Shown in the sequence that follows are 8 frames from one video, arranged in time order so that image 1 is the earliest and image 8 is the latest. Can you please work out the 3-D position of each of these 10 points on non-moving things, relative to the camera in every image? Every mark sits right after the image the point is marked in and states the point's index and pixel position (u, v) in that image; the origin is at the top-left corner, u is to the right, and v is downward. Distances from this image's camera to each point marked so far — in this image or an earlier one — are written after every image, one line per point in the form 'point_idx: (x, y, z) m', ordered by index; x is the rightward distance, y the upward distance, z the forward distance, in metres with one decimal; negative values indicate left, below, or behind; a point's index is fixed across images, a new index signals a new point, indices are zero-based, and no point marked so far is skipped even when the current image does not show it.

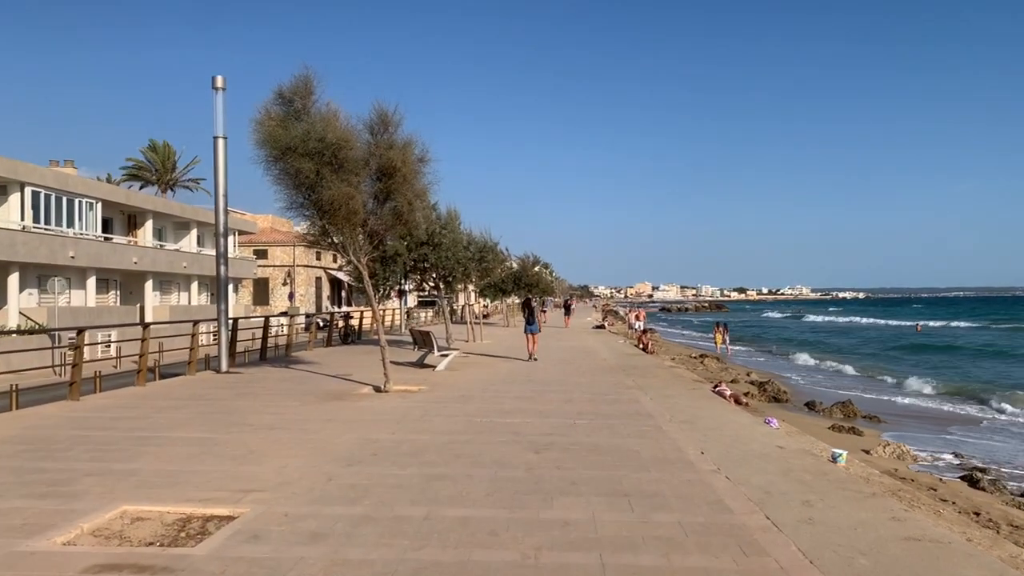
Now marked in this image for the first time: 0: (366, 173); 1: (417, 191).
0: (-2.3, +1.9, +12.8) m
1: (-1.6, +1.6, +13.5) m
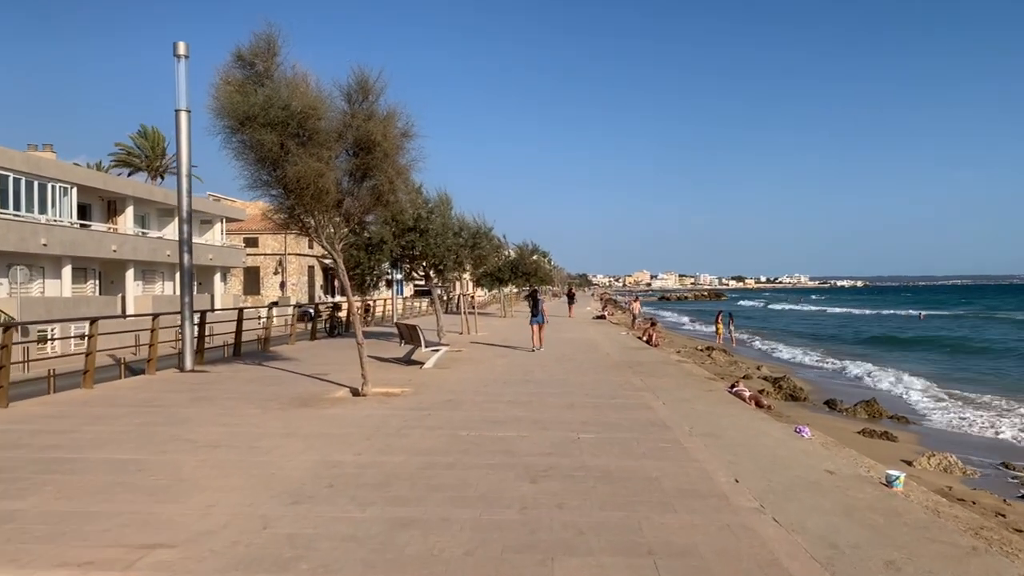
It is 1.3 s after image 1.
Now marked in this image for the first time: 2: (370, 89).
0: (-2.4, +2.0, +11.2) m
1: (-1.6, +1.8, +11.9) m
2: (-2.0, +2.8, +11.4) m
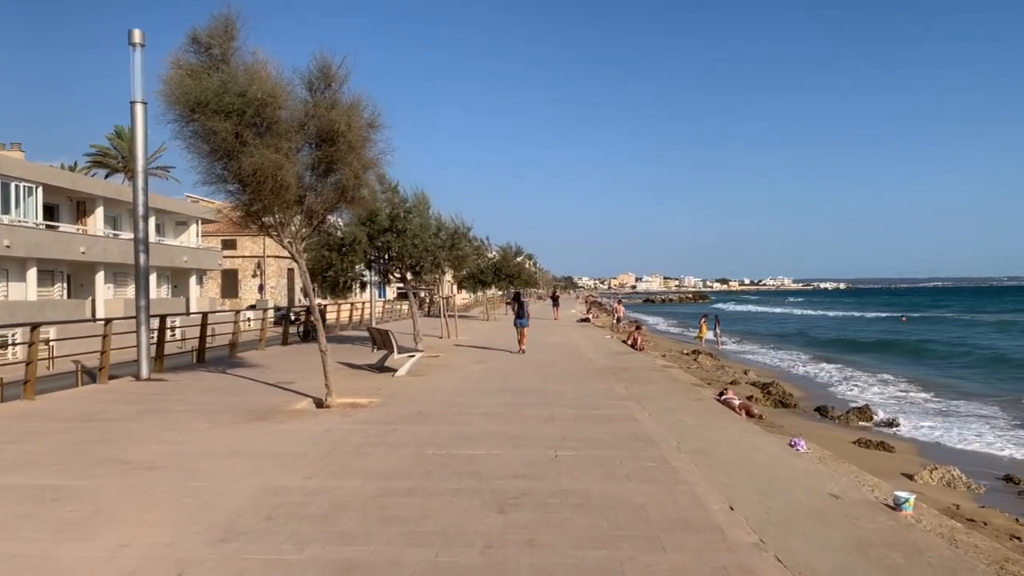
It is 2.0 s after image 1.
0: (-2.7, +2.0, +10.4) m
1: (-2.0, +1.8, +11.1) m
2: (-2.4, +2.8, +10.6) m
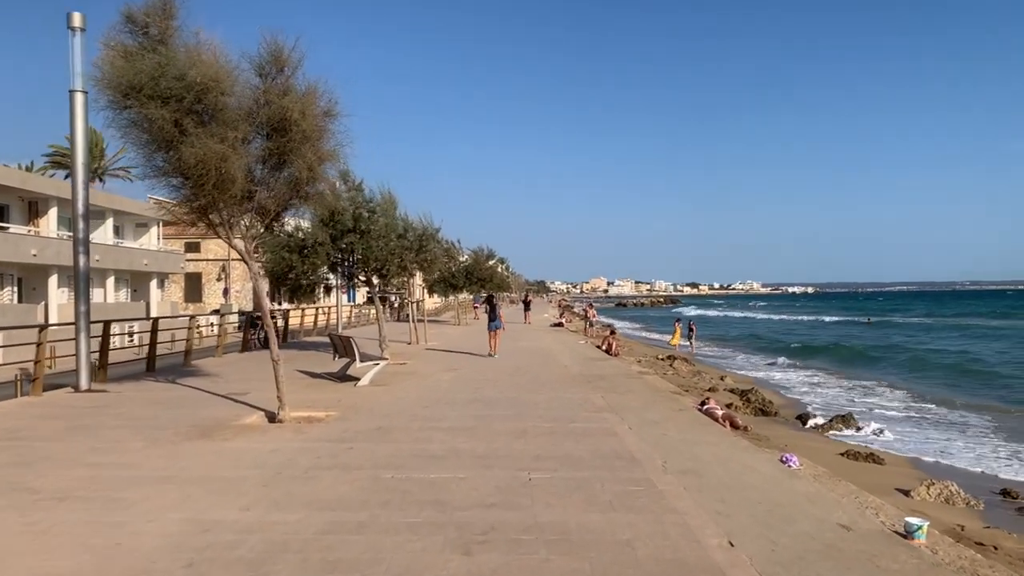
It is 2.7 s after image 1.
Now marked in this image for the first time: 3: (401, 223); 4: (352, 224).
0: (-3.1, +1.9, +9.5) m
1: (-2.4, +1.7, +10.2) m
2: (-2.8, +2.8, +9.7) m
3: (-2.7, +1.6, +19.8) m
4: (-3.6, +1.4, +18.0) m
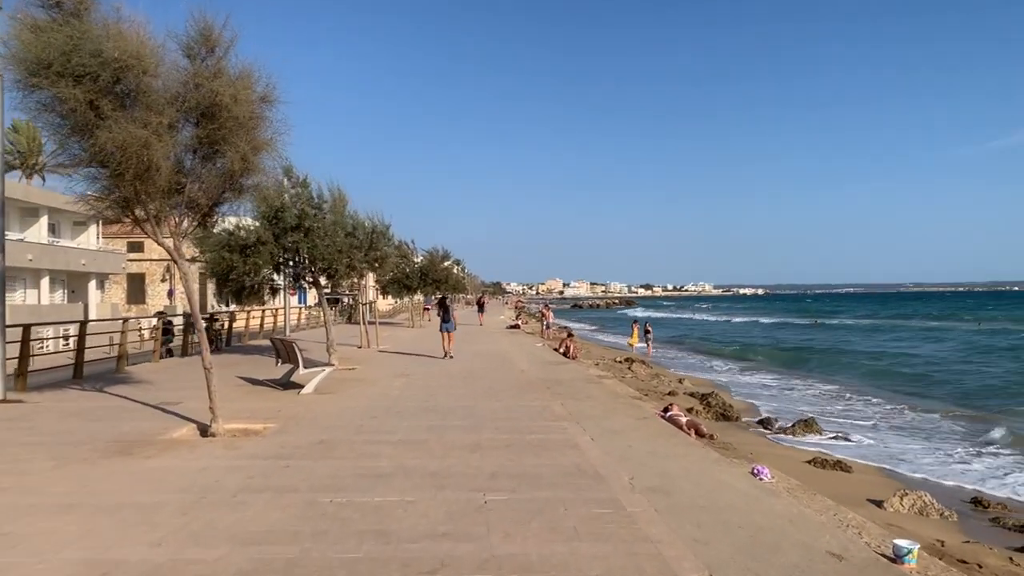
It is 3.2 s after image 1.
0: (-3.6, +1.9, +8.6) m
1: (-2.9, +1.7, +9.4) m
2: (-3.3, +2.7, +8.9) m
3: (-3.8, +1.6, +19.0) m
4: (-4.6, +1.4, +17.1) m
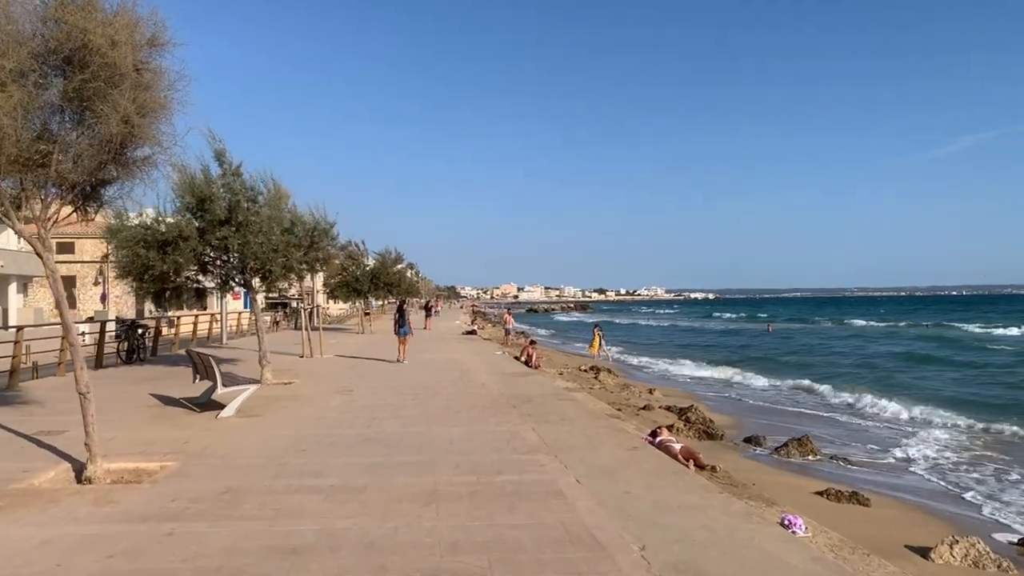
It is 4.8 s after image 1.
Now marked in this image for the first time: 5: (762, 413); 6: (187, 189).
0: (-3.9, +1.9, +6.5) m
1: (-3.3, +1.7, +7.3) m
2: (-3.6, +2.7, +6.8) m
3: (-4.7, +1.5, +16.9) m
4: (-5.3, +1.4, +14.9) m
5: (+5.8, -2.9, +18.5) m
6: (-6.1, +1.8, +14.8) m
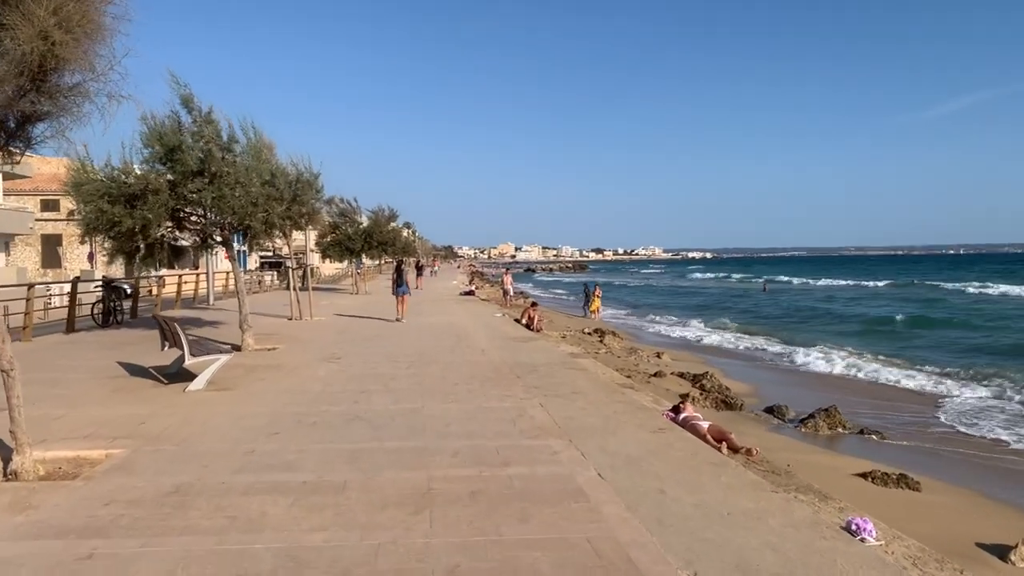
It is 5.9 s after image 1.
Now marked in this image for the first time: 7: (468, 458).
0: (-3.8, +2.2, +5.2) m
1: (-3.2, +2.0, +6.0) m
2: (-3.5, +3.0, +5.4) m
3: (-4.7, +2.3, +15.5) m
4: (-5.3, +2.1, +13.5) m
5: (+5.8, -2.0, +17.4) m
6: (-6.0, +2.5, +13.5) m
7: (-0.3, -1.4, +6.4) m
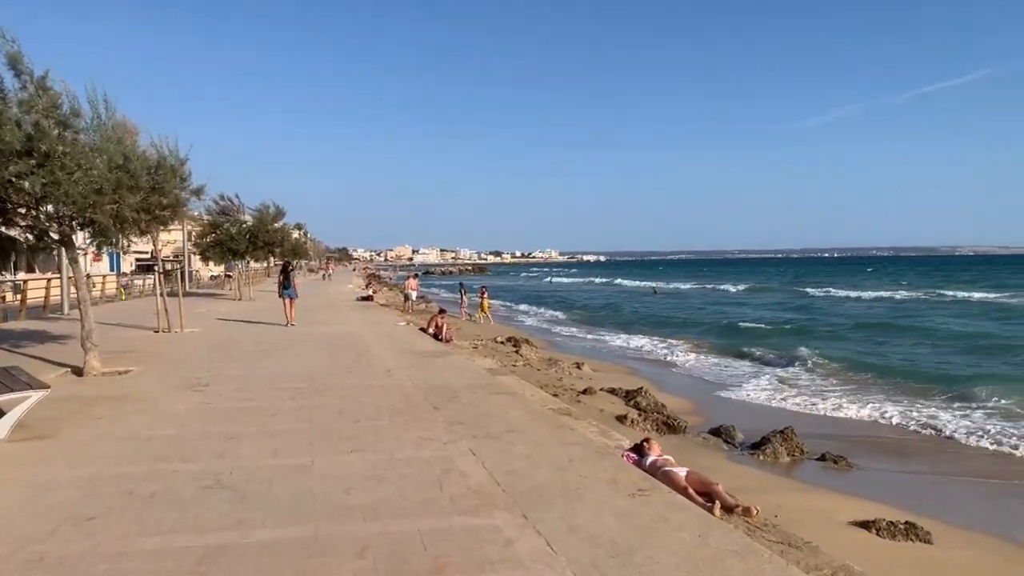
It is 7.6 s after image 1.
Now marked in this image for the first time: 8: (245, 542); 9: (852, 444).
0: (-4.0, +2.1, +2.6) m
1: (-3.5, +1.9, +3.5) m
2: (-3.7, +2.9, +2.9) m
3: (-6.1, +2.2, +12.7) m
4: (-6.5, +2.0, +10.7) m
5: (+4.0, -2.1, +15.9) m
6: (-7.2, +2.4, +10.5) m
7: (-0.7, -1.4, +4.3) m
8: (-1.5, -1.4, +4.6) m
9: (+5.1, -2.3, +12.0) m
